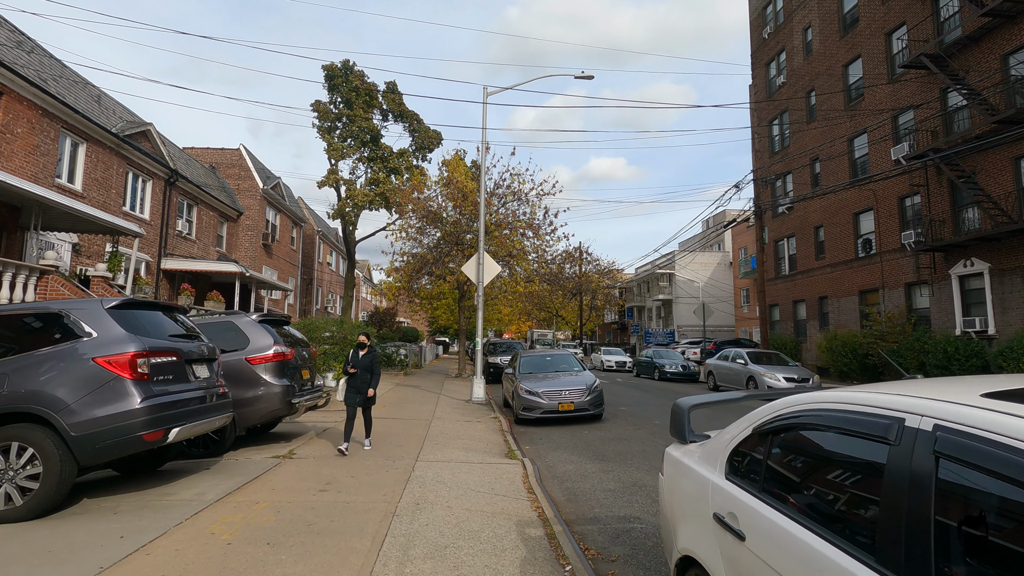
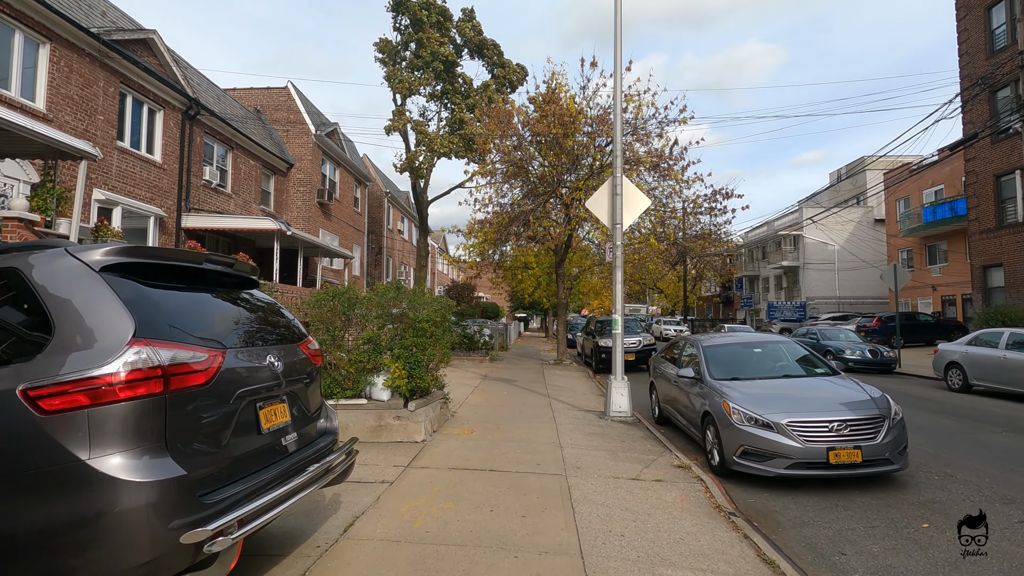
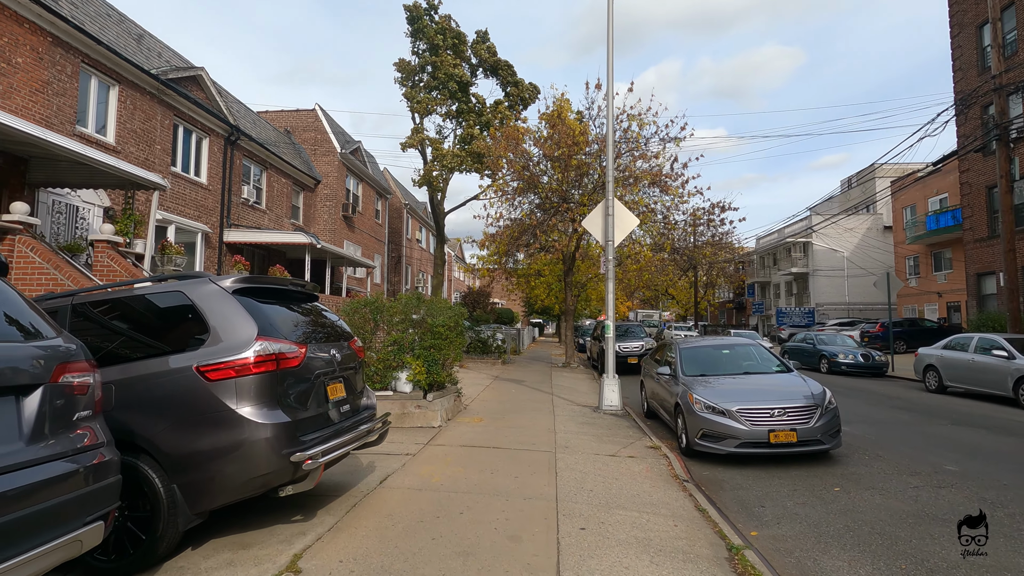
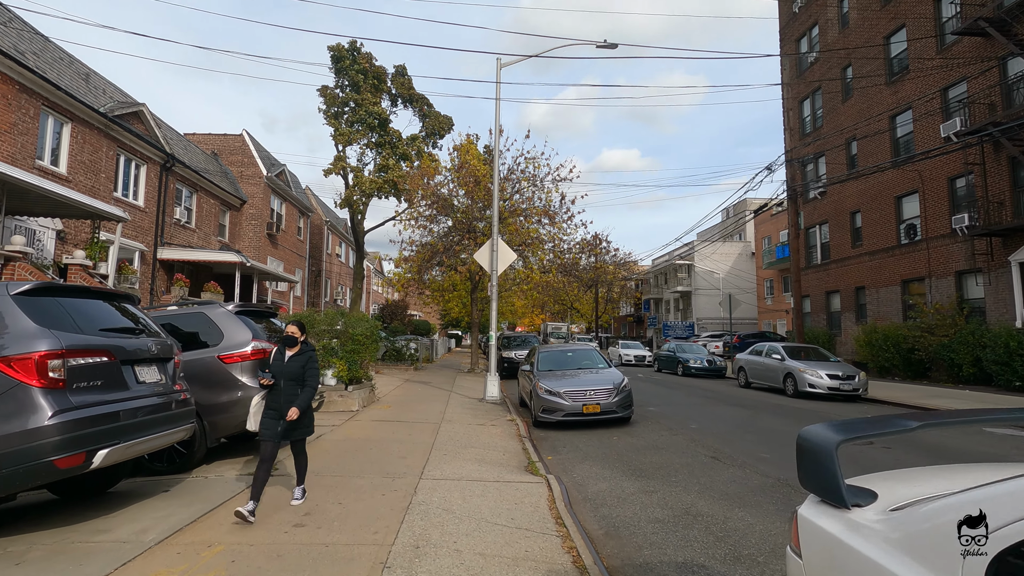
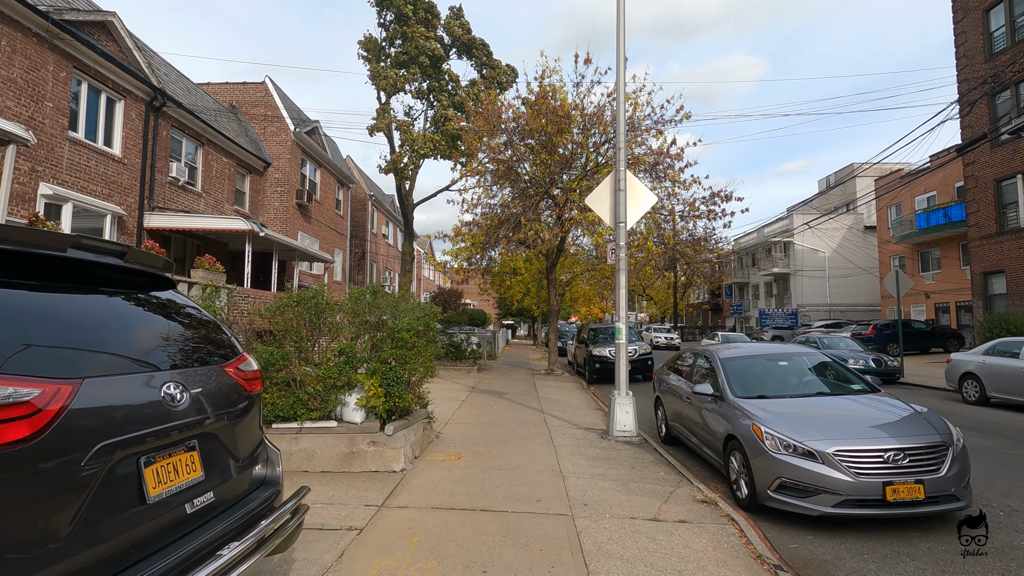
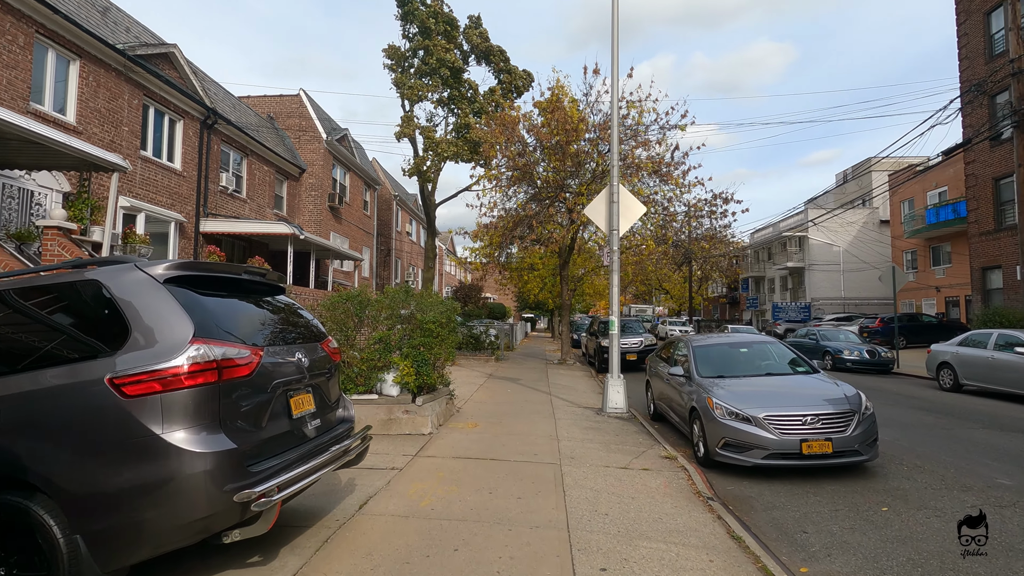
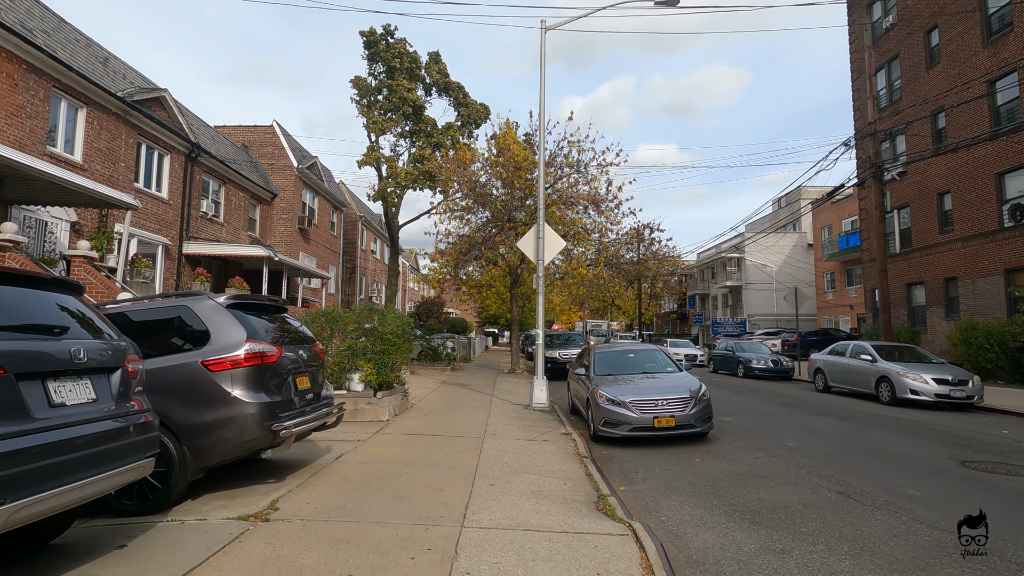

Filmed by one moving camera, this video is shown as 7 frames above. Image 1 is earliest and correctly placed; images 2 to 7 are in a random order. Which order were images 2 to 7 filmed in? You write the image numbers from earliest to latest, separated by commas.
4, 7, 3, 6, 2, 5
